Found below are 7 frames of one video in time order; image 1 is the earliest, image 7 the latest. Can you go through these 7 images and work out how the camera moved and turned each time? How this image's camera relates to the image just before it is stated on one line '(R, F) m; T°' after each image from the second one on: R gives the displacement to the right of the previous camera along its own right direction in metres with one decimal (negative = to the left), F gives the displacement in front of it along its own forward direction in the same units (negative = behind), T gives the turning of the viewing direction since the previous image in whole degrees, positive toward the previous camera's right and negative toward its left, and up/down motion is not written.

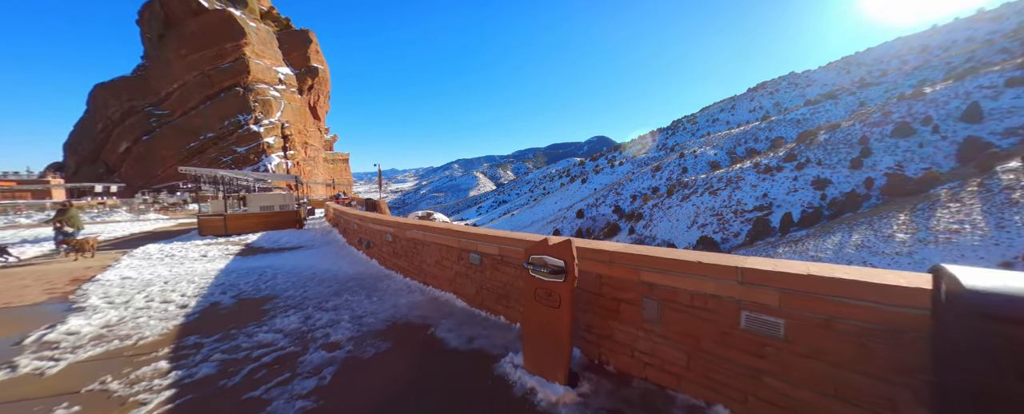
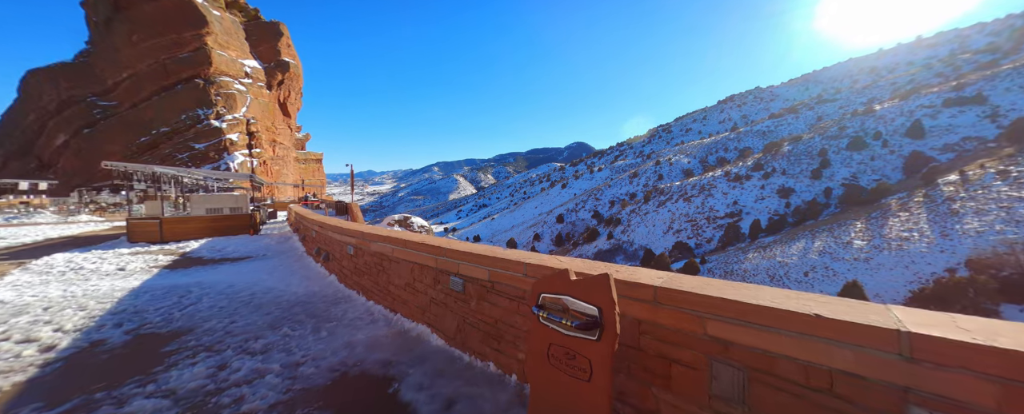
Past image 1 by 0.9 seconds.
(-0.1, +0.8) m; +3°
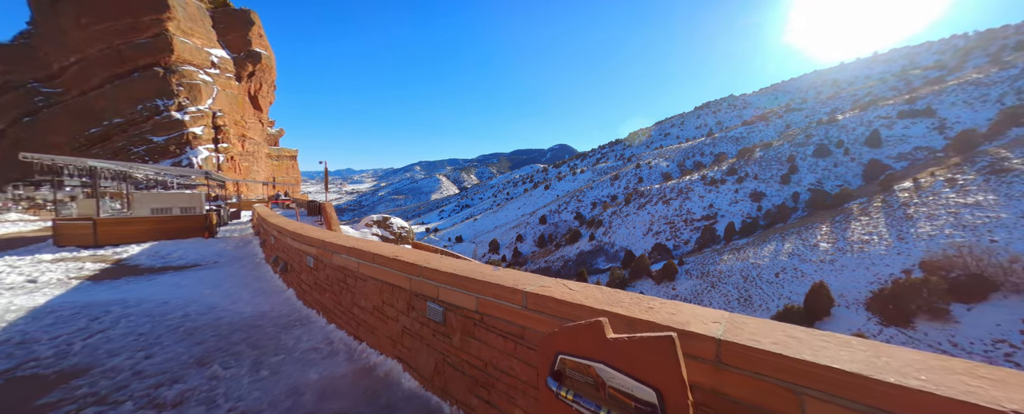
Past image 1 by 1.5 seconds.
(-0.1, +0.6) m; +3°
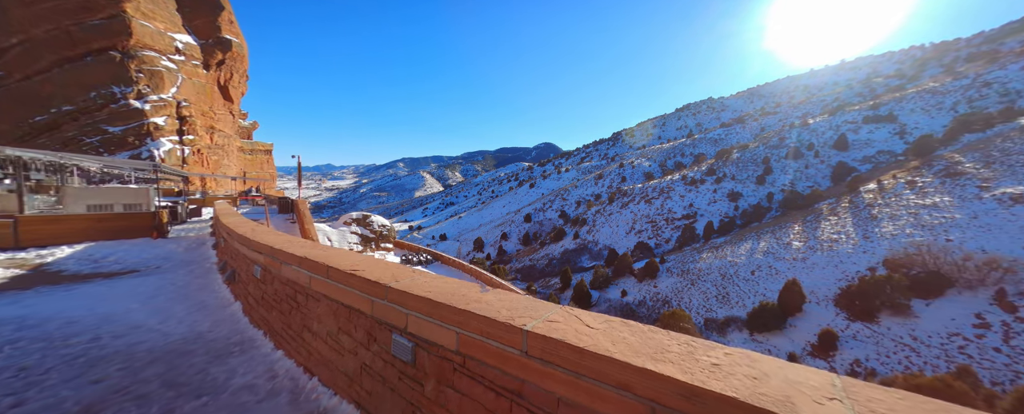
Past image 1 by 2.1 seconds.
(0.0, +0.5) m; +3°
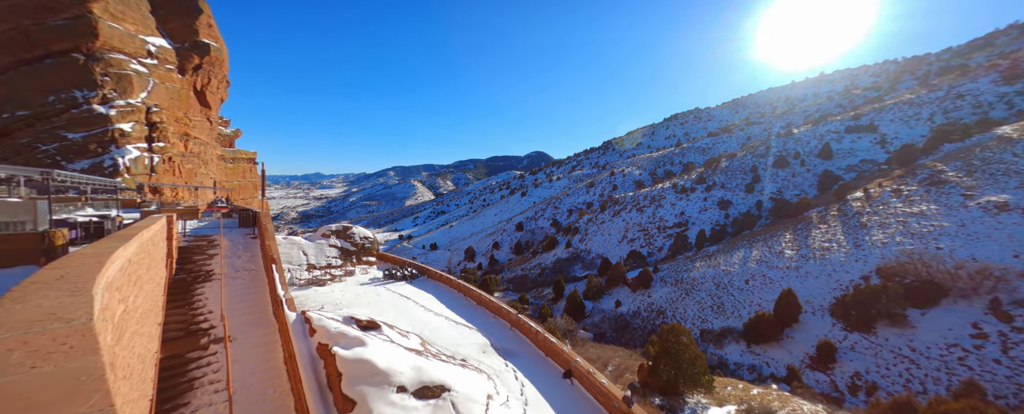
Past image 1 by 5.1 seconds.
(+0.3, +1.3) m; +1°
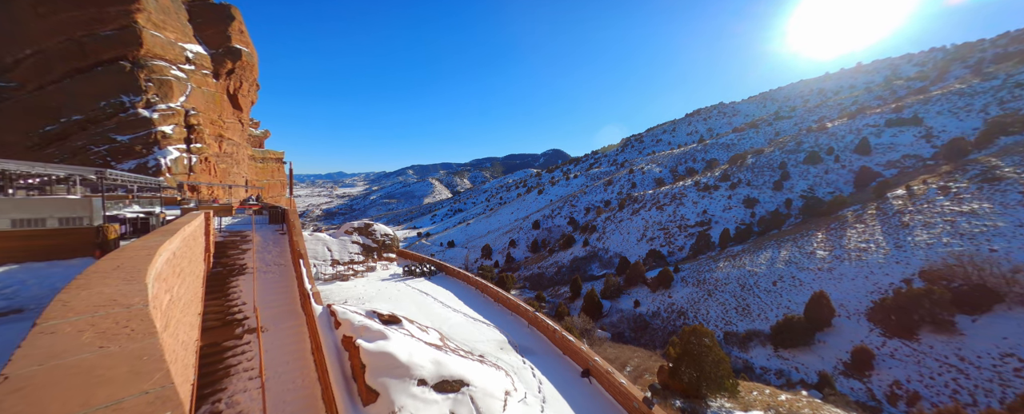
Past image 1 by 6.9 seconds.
(+0.1, -0.1) m; -3°
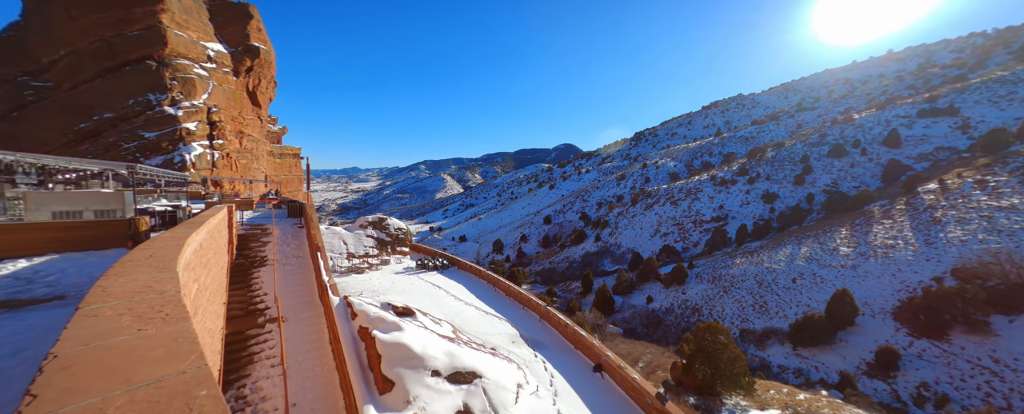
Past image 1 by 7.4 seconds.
(+0.1, 0.0) m; -2°
